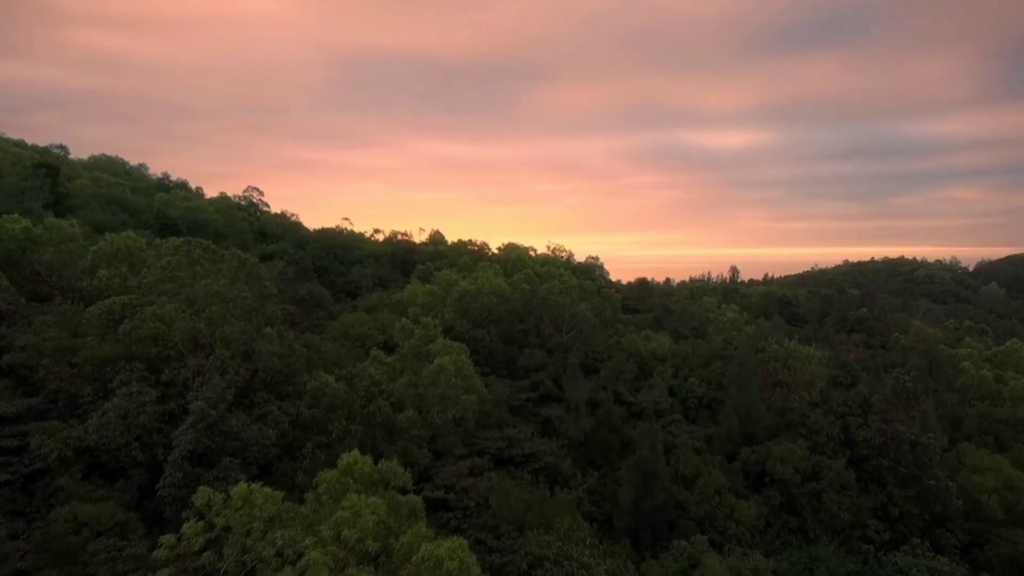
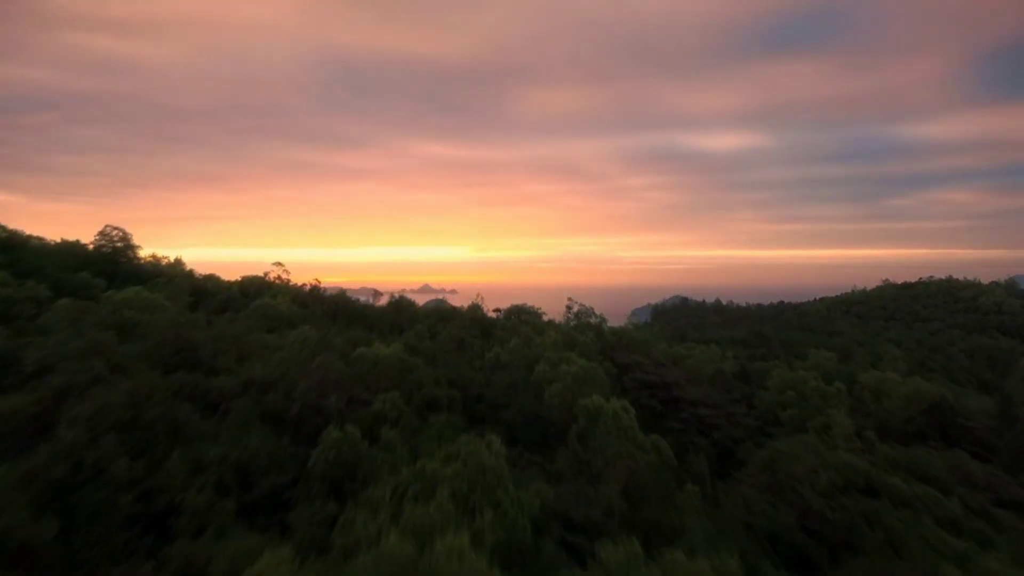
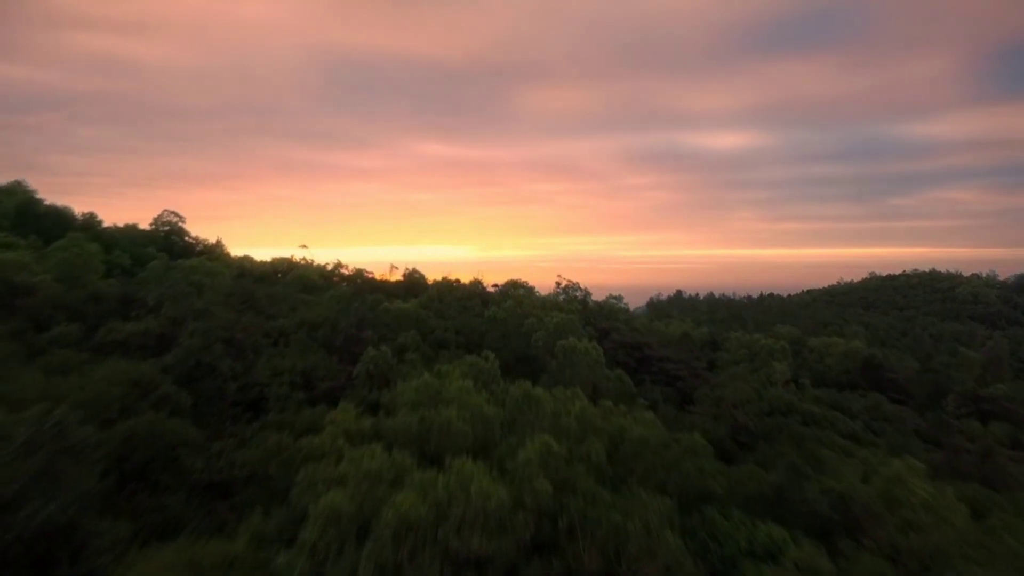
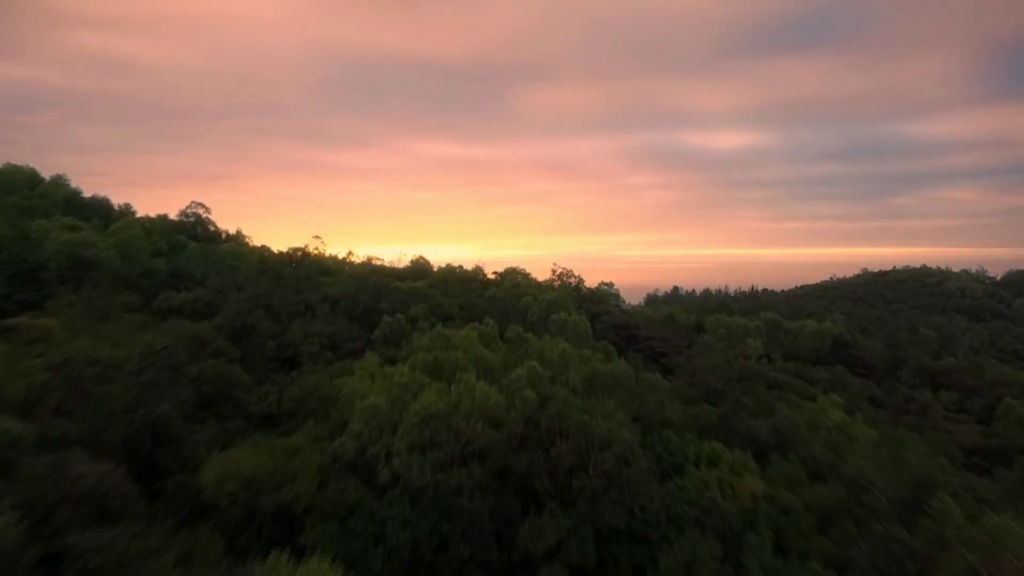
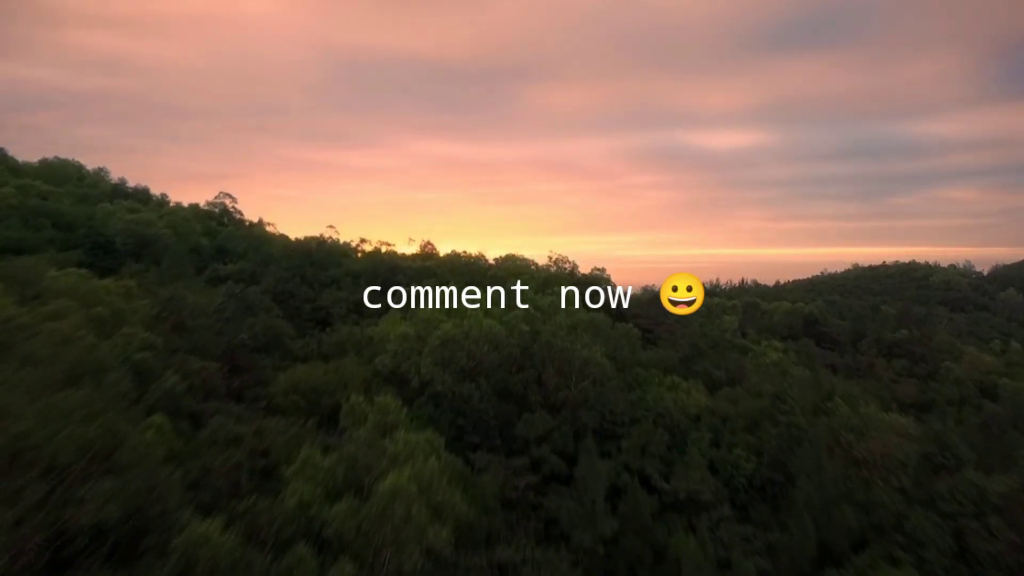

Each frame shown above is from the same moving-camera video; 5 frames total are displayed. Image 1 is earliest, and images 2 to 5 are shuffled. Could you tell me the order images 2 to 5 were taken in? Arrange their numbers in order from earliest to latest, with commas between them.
5, 4, 3, 2
